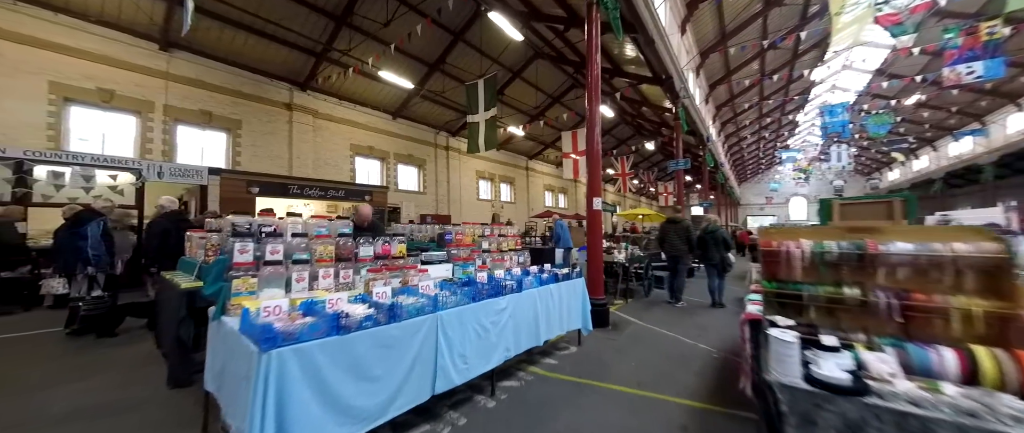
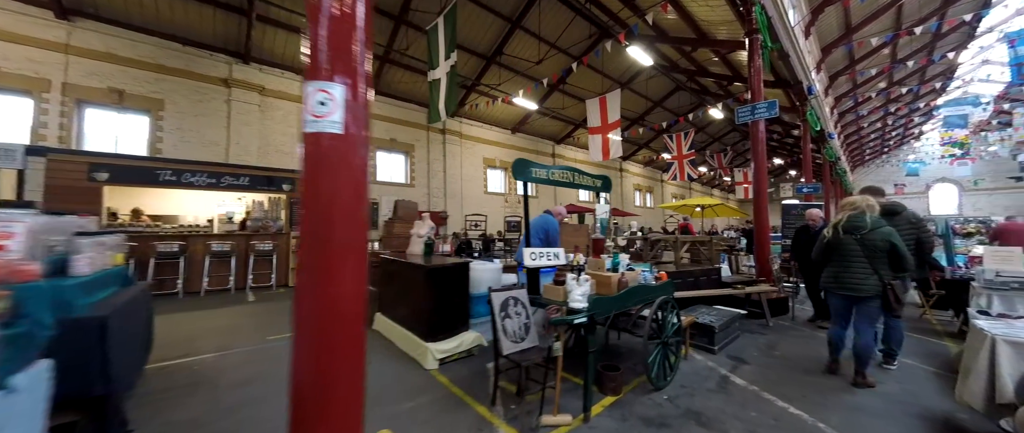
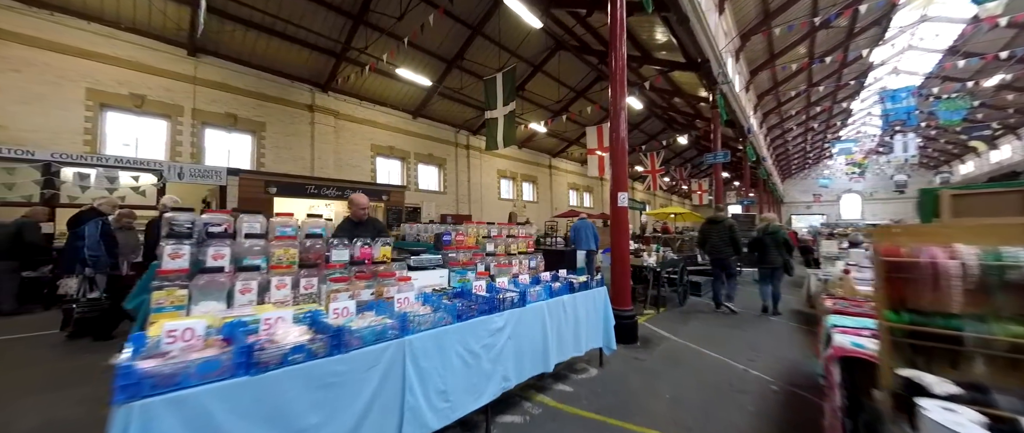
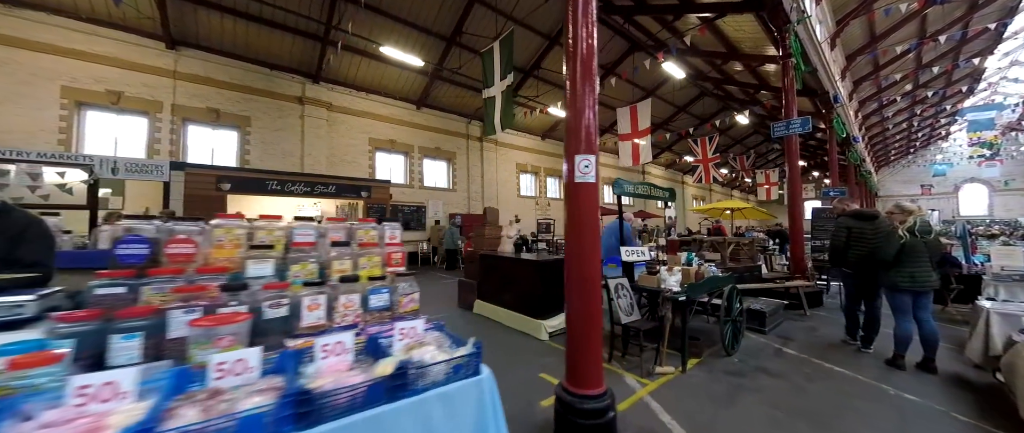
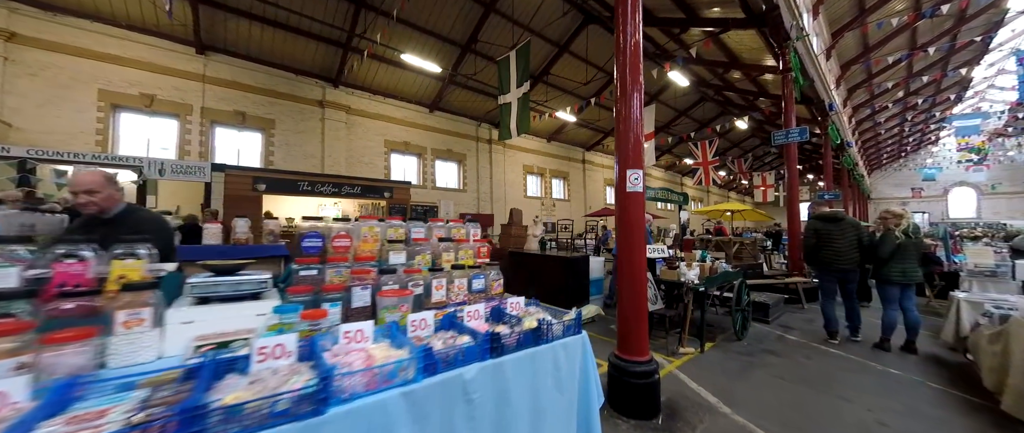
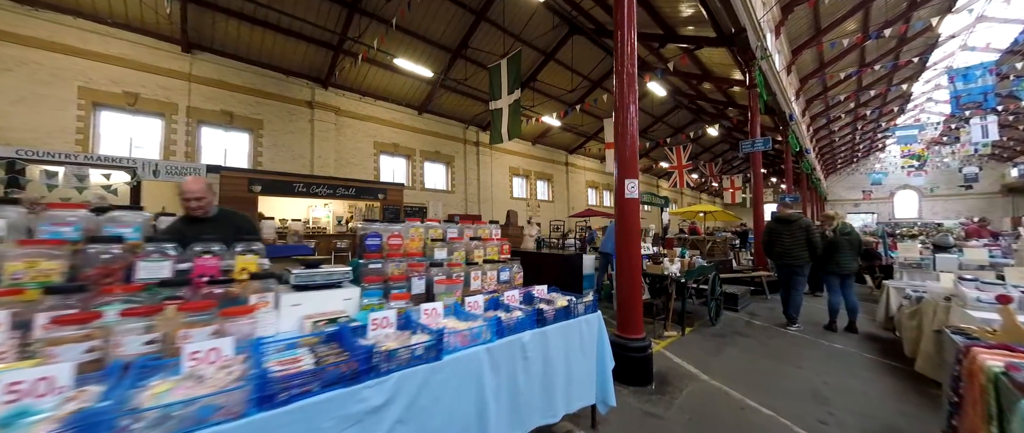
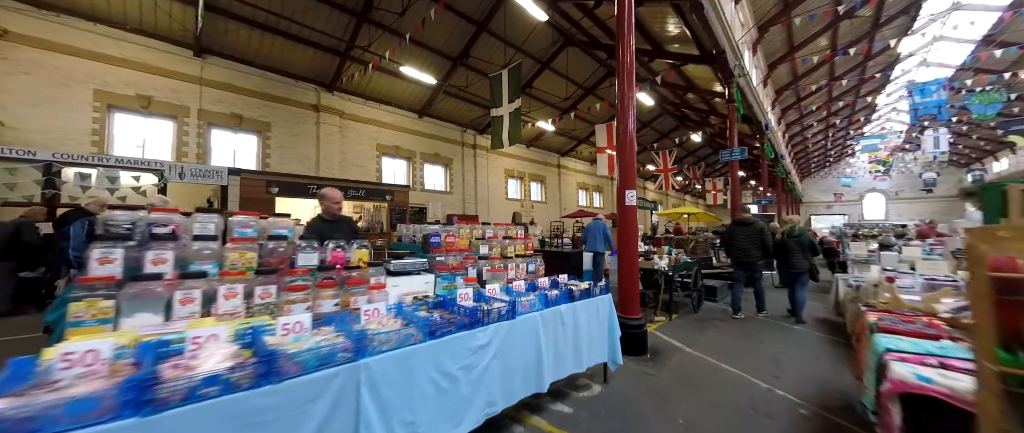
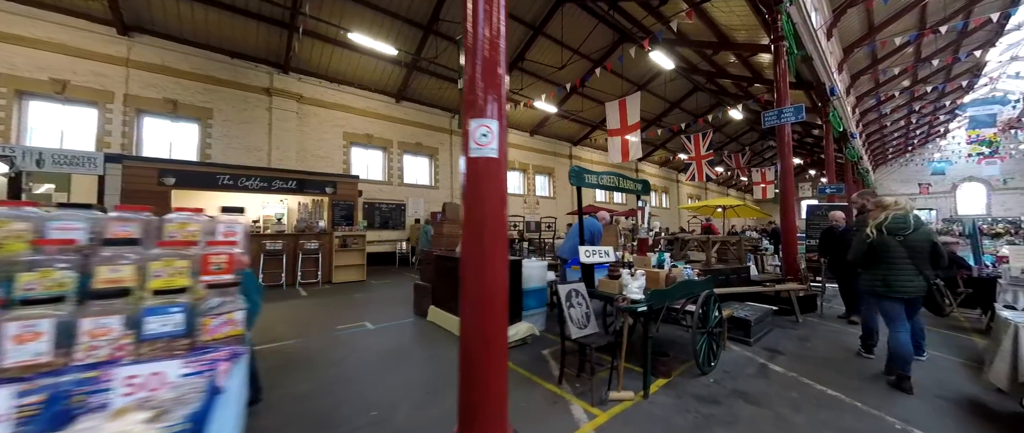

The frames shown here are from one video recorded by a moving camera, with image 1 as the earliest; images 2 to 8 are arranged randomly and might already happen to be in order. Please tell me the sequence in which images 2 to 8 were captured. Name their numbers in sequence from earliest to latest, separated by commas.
3, 7, 6, 5, 4, 8, 2
